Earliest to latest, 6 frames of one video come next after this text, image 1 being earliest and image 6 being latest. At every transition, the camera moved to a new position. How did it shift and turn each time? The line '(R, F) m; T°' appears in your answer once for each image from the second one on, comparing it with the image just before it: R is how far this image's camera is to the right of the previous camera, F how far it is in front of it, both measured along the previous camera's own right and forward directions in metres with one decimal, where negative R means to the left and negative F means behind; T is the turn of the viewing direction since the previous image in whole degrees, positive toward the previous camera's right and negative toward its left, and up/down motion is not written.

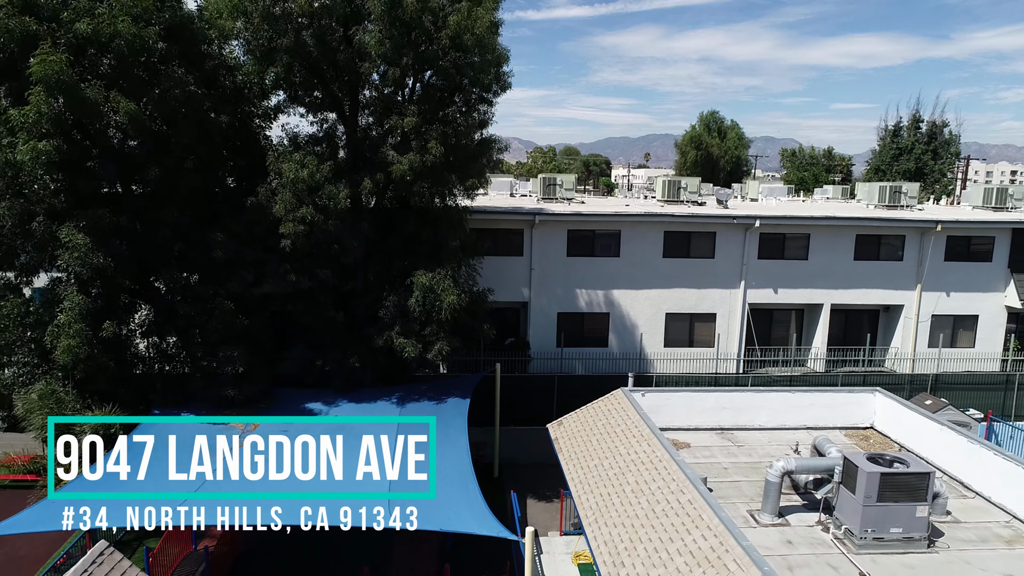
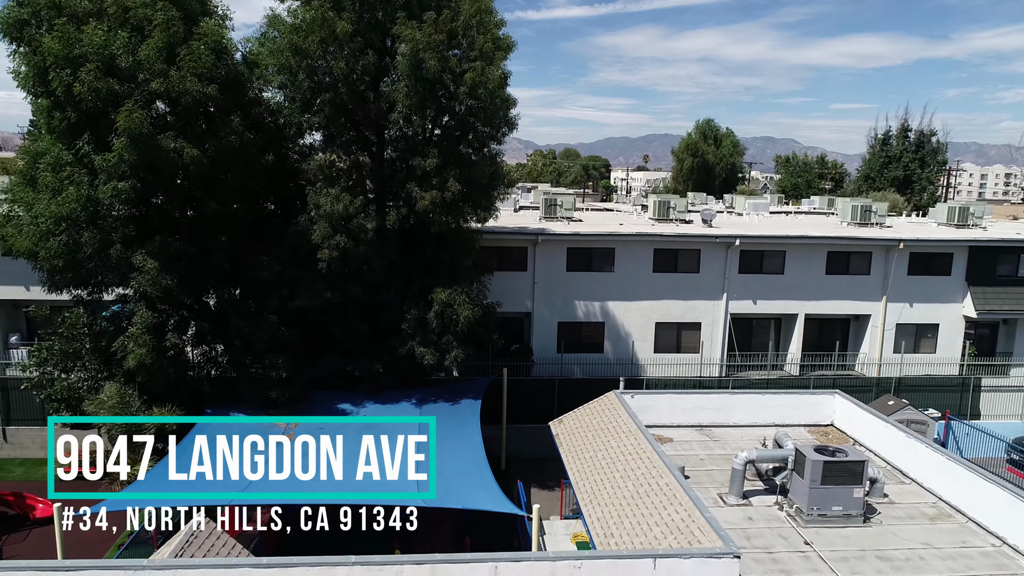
(-0.1, -2.0) m; 0°
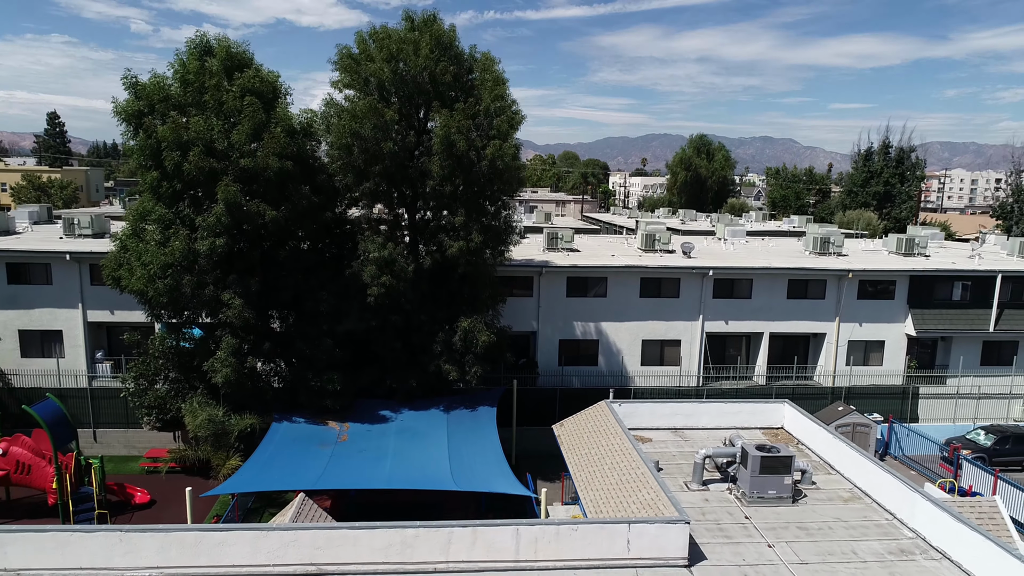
(-0.3, -3.6) m; 0°
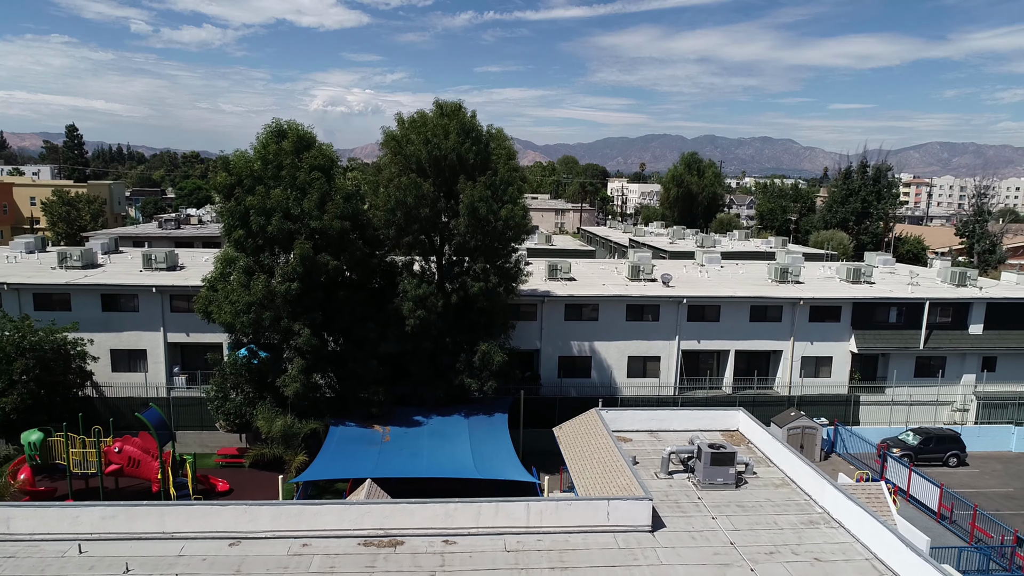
(-0.3, -4.7) m; 0°
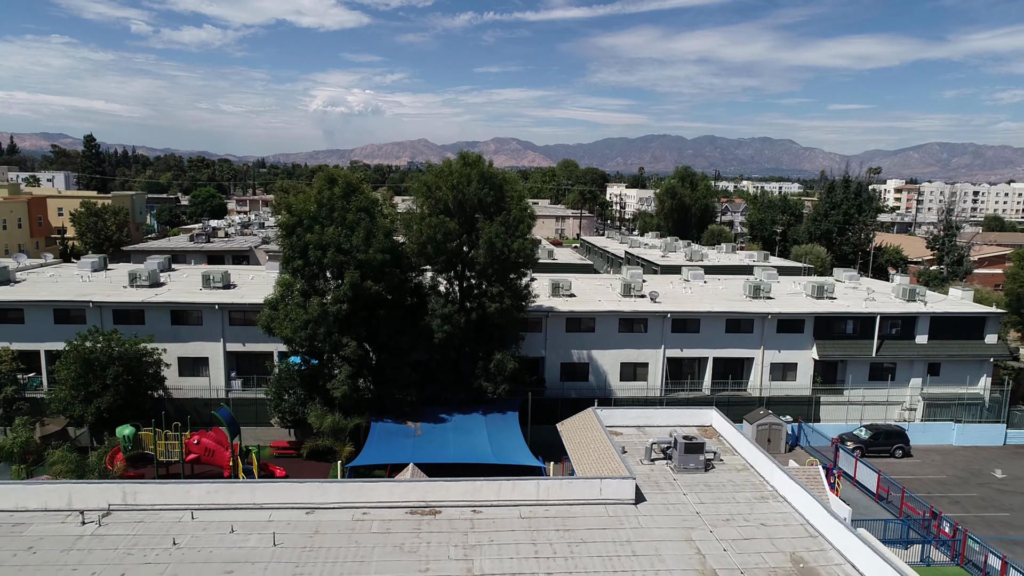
(-0.4, -4.6) m; 0°
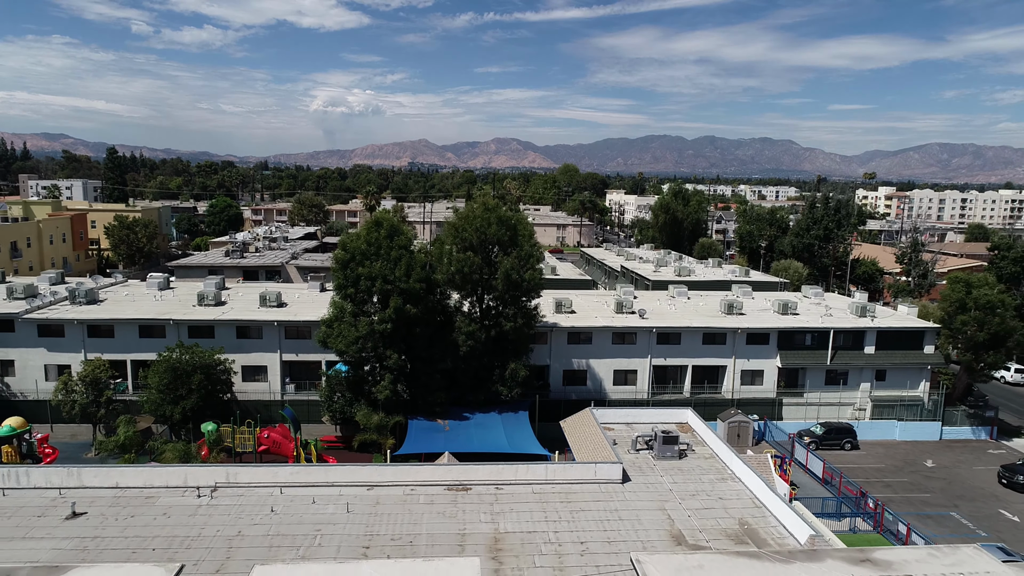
(-0.5, -6.1) m; 0°
